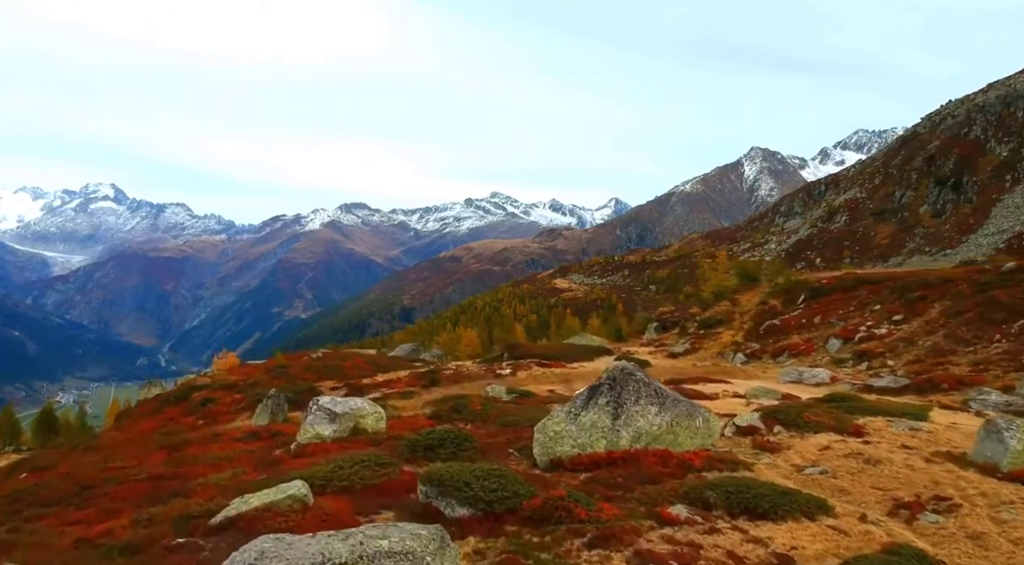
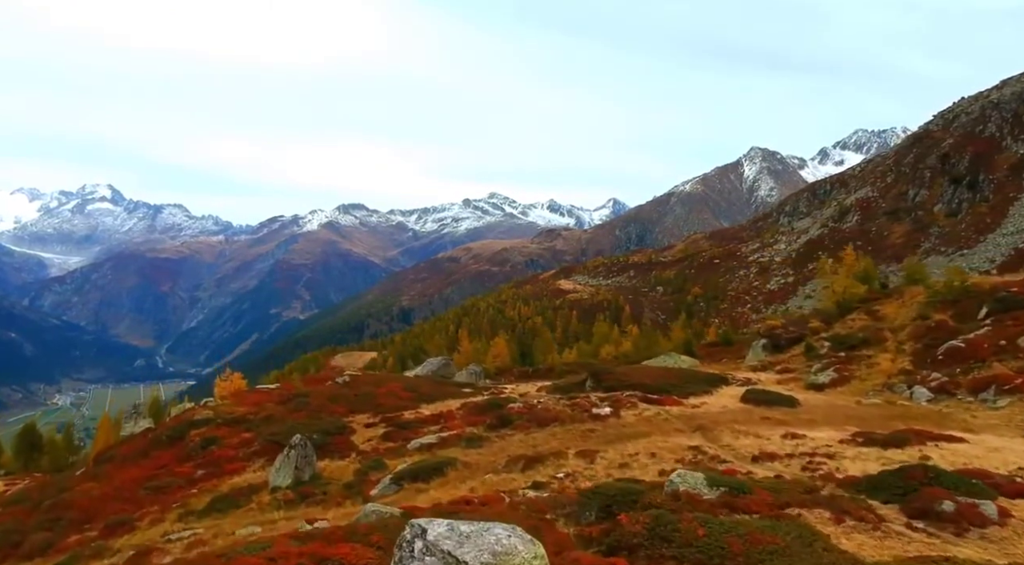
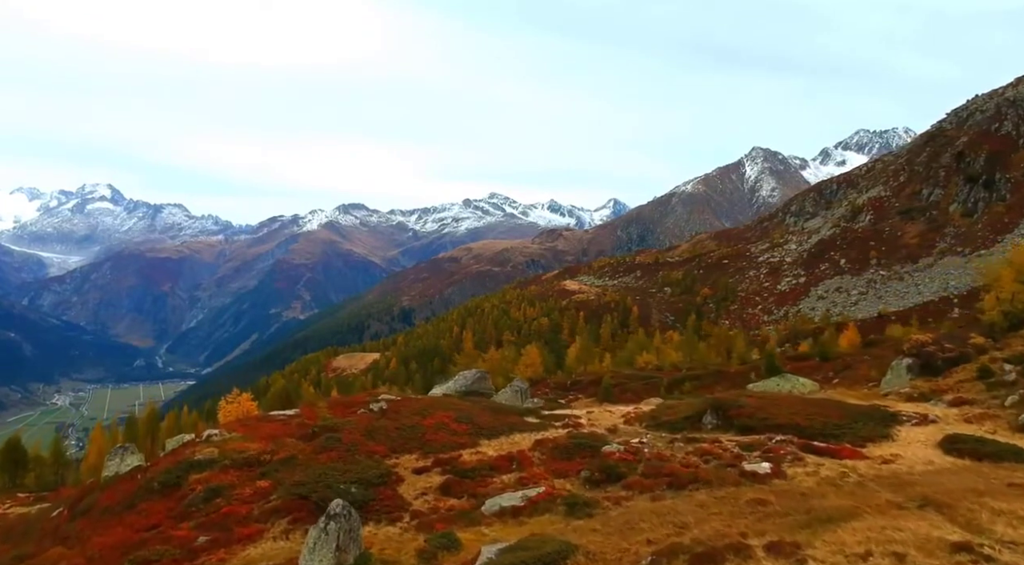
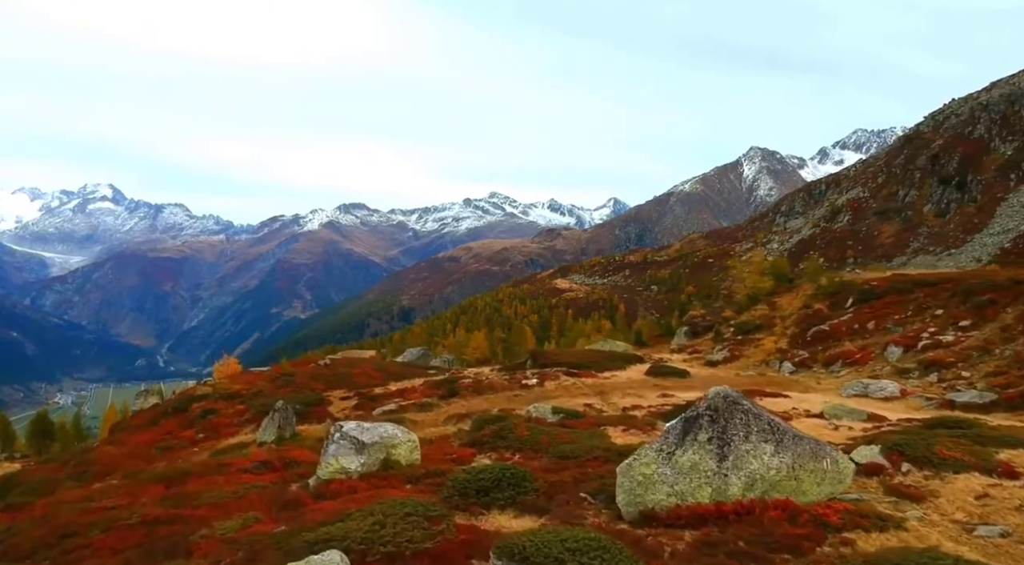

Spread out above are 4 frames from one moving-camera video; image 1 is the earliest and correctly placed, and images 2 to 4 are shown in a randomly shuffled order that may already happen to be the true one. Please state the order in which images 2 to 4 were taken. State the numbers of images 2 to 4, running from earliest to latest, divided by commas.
4, 2, 3
